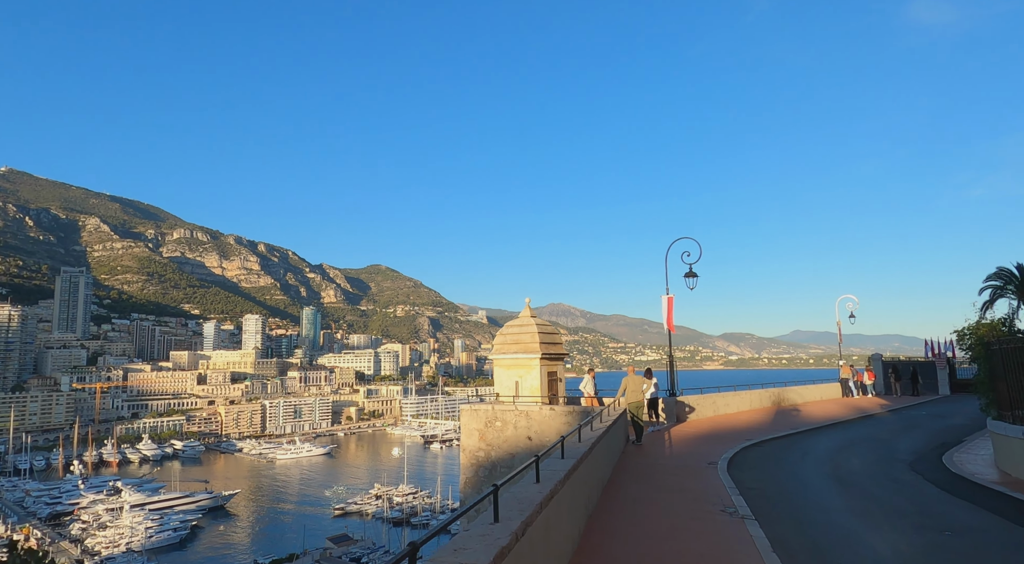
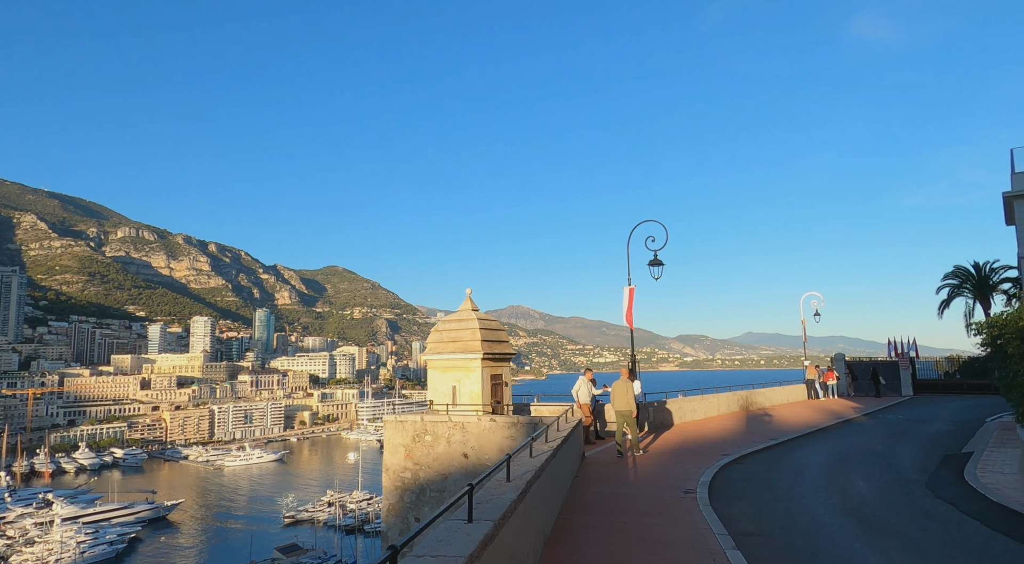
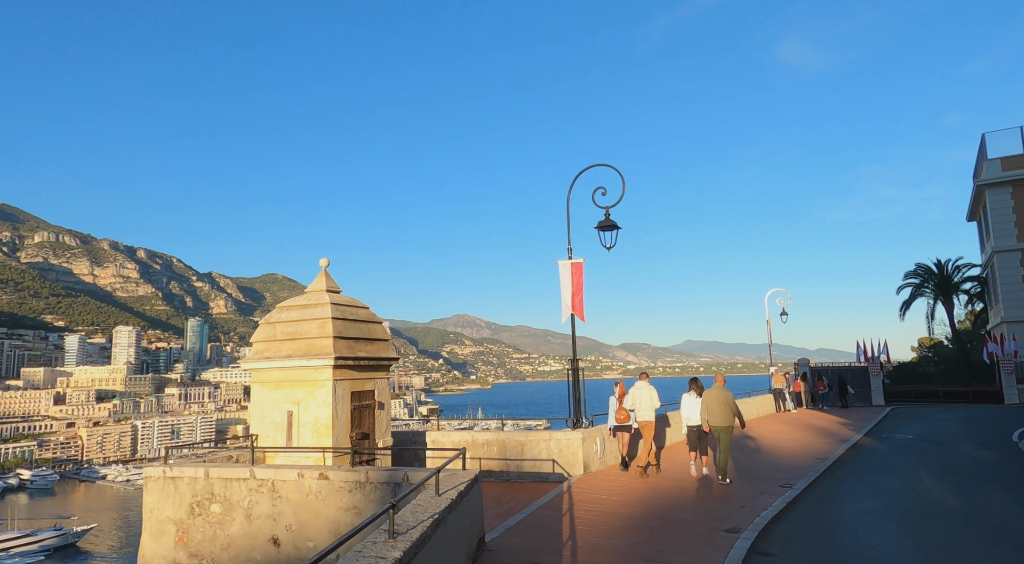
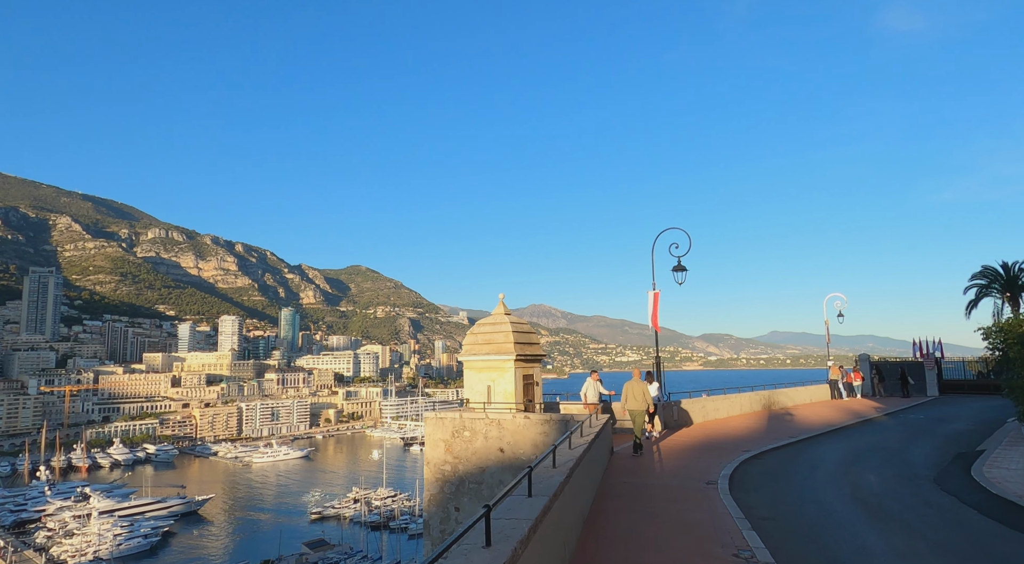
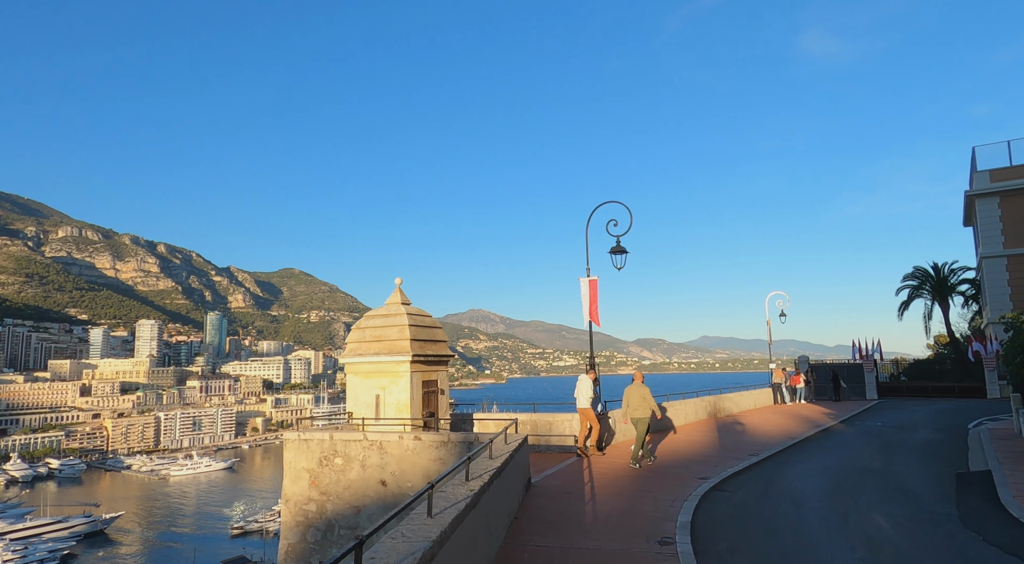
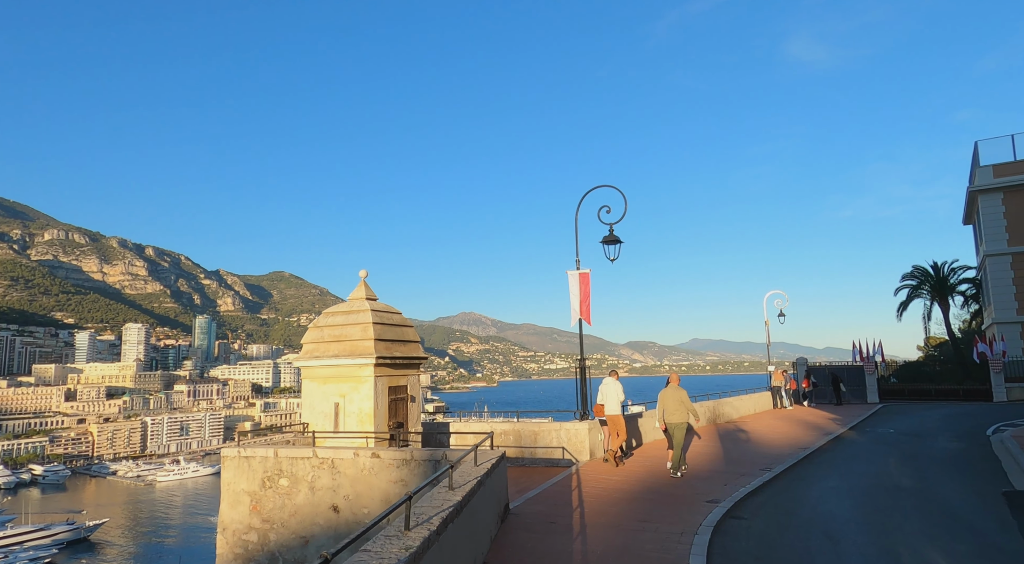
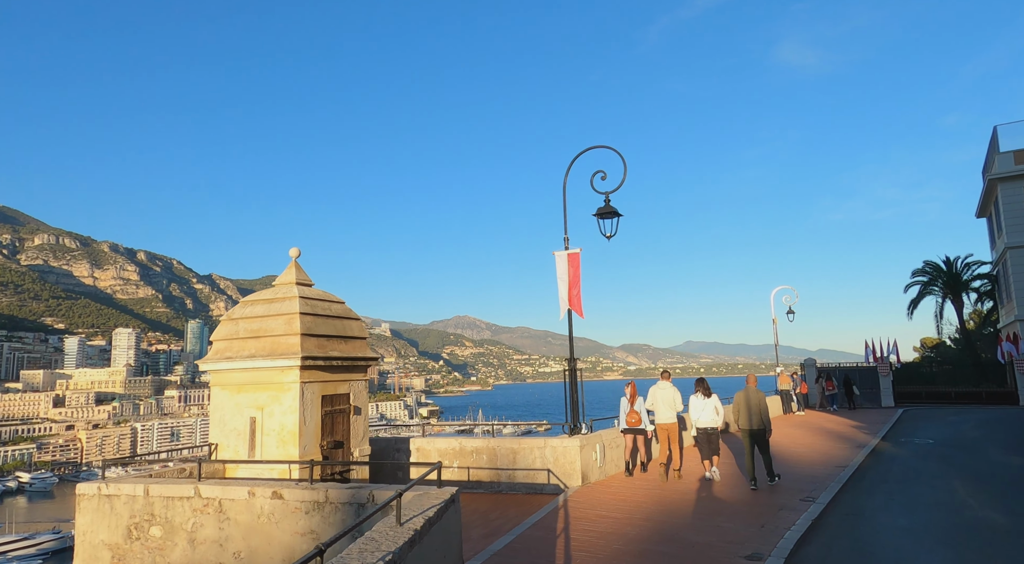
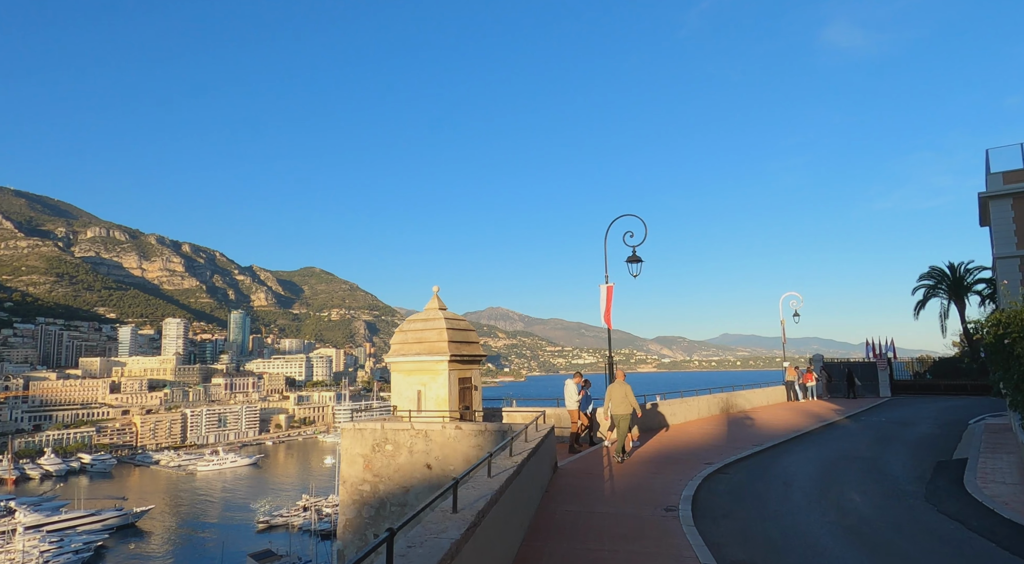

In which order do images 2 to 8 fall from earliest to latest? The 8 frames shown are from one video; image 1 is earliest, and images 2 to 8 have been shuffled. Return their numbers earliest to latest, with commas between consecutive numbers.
4, 2, 8, 5, 6, 3, 7
